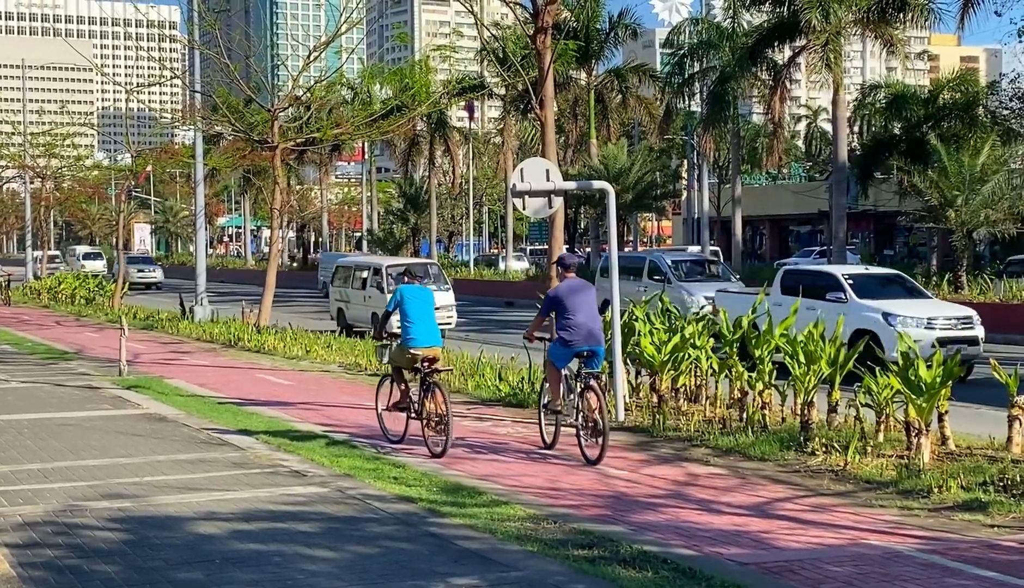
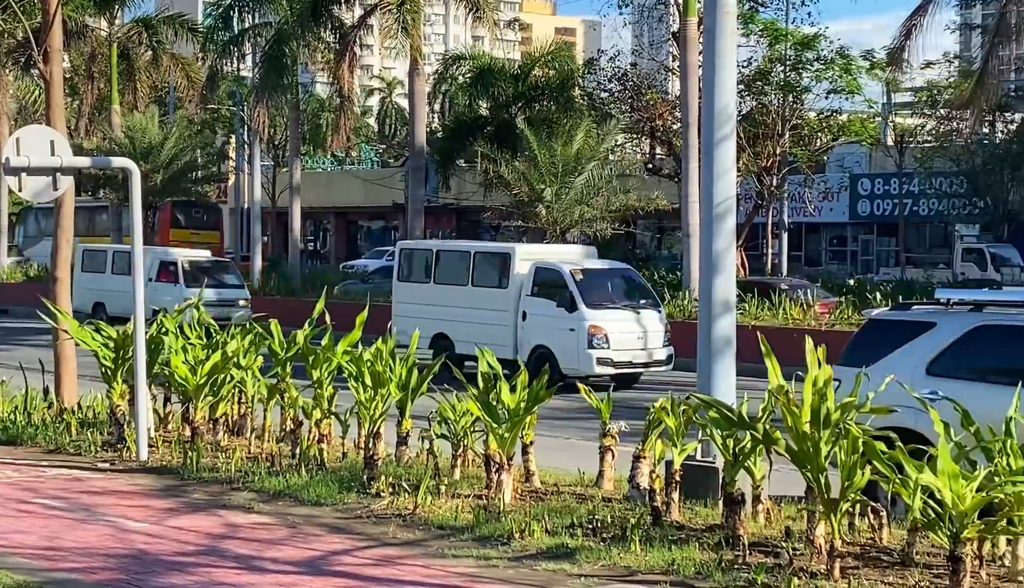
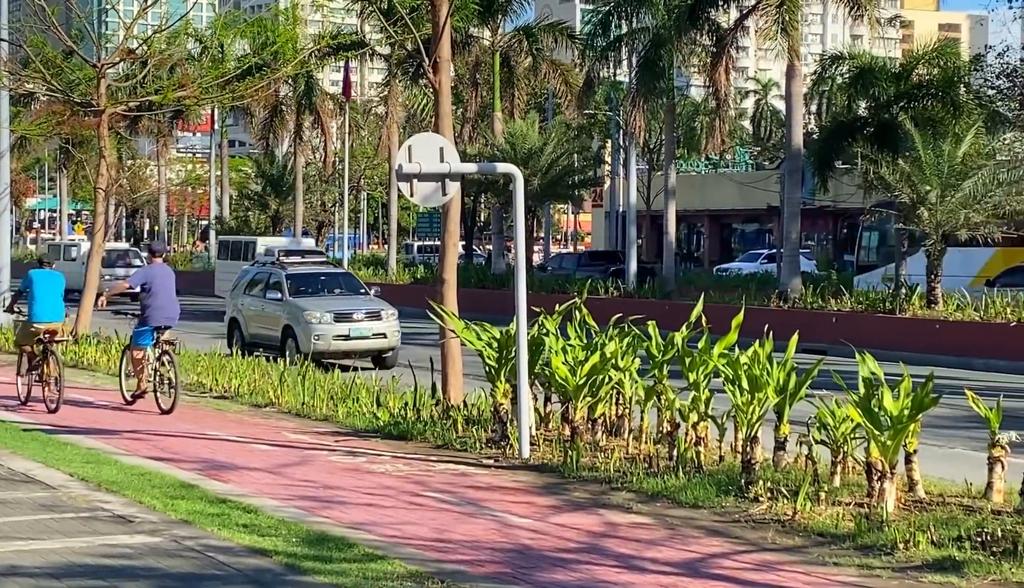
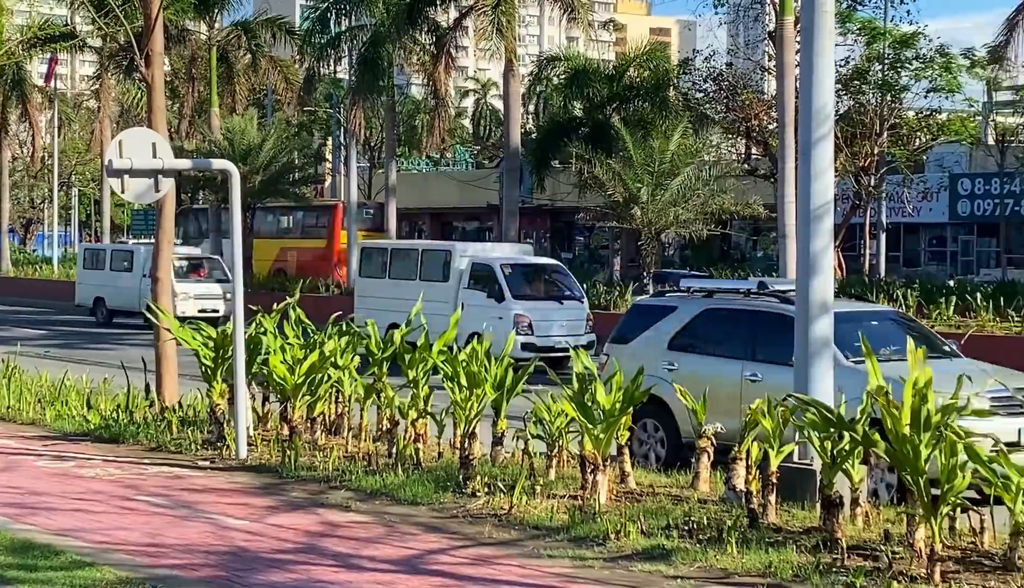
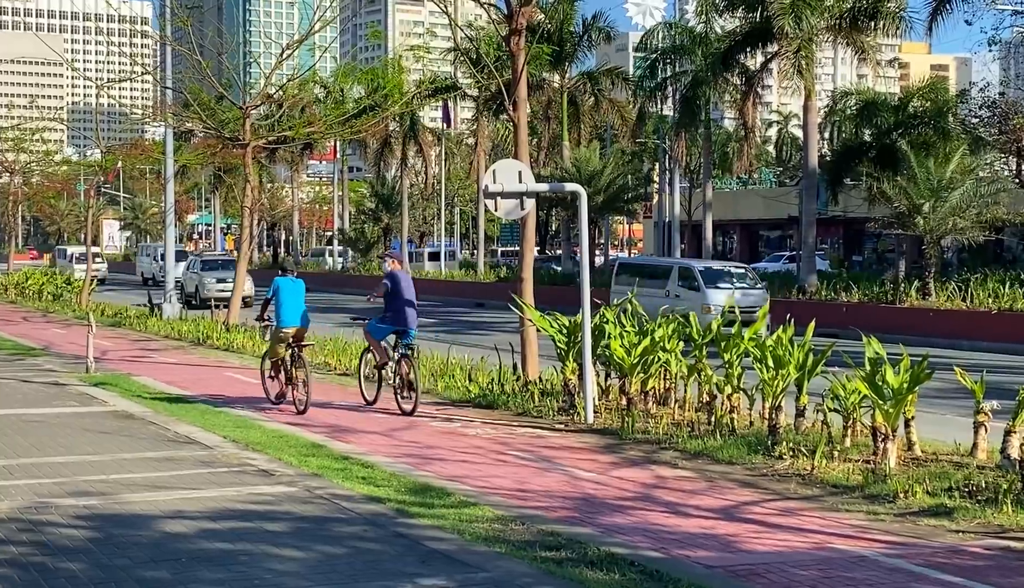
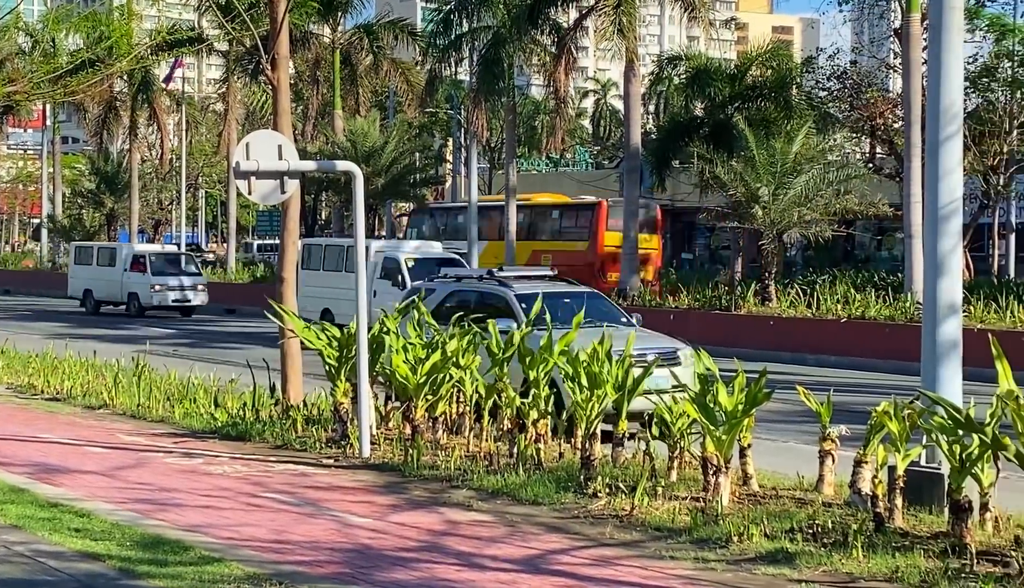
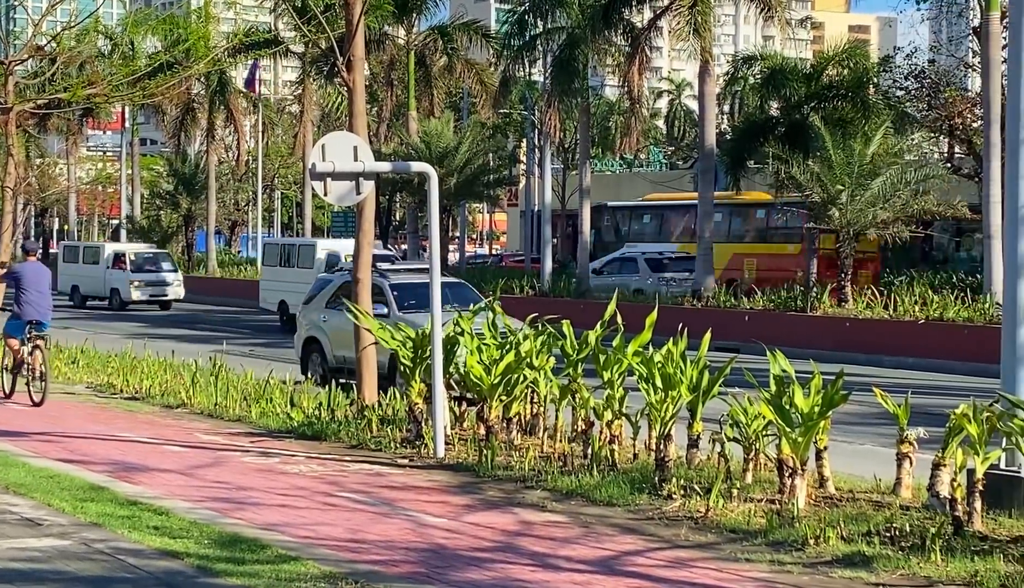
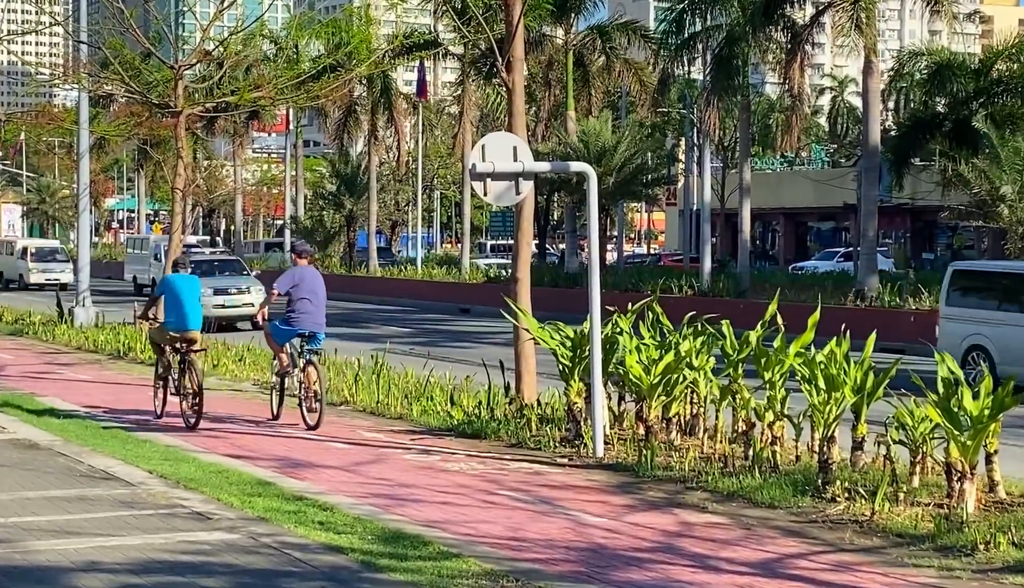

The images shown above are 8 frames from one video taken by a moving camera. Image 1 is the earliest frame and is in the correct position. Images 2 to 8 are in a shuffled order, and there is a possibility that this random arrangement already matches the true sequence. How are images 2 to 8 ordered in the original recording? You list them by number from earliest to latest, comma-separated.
5, 8, 3, 7, 6, 4, 2
